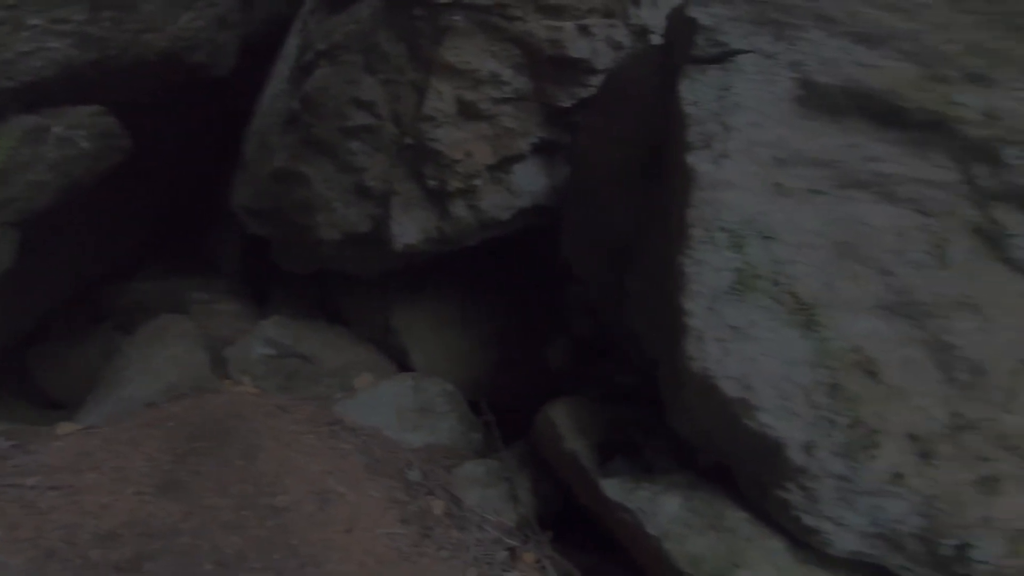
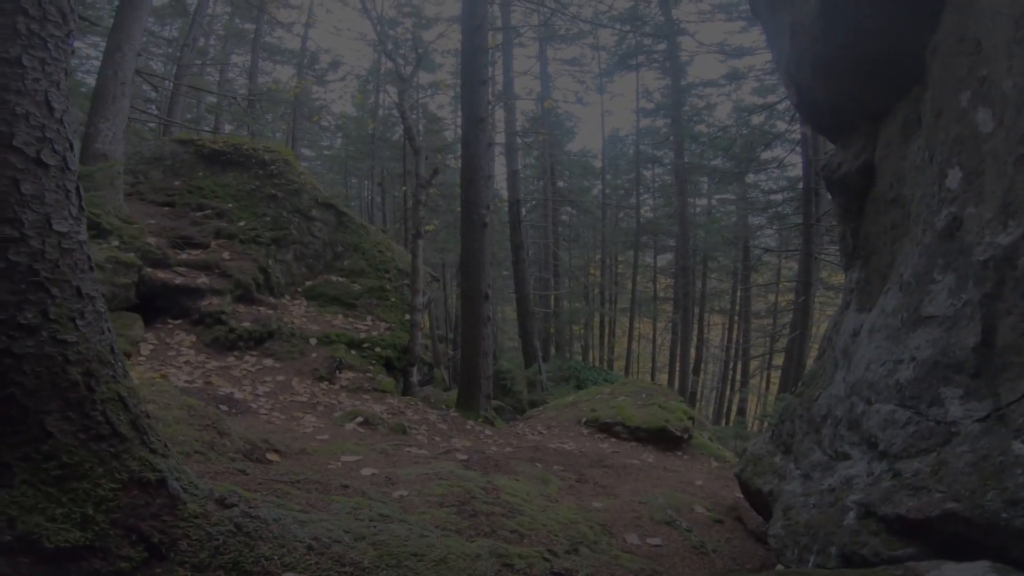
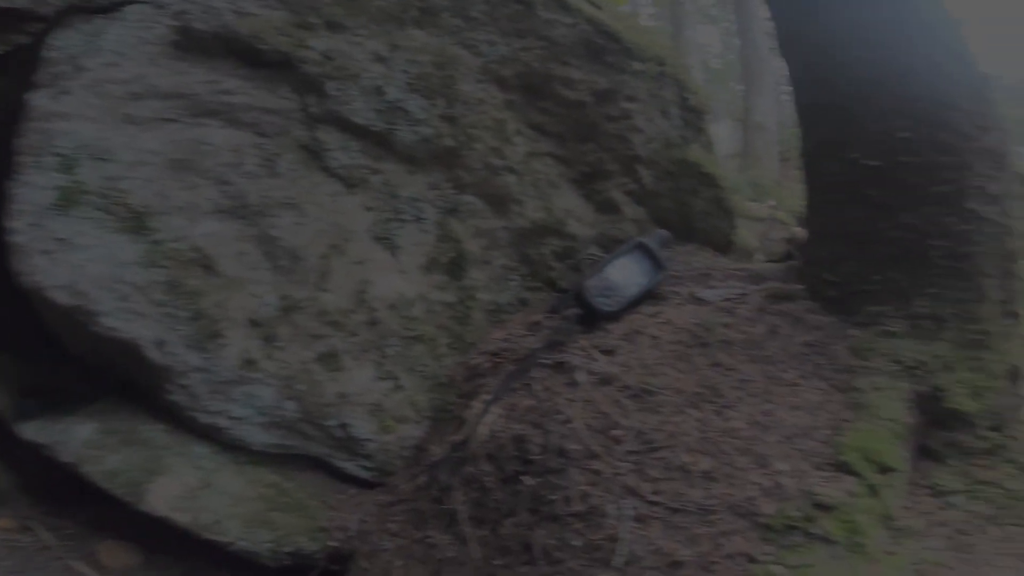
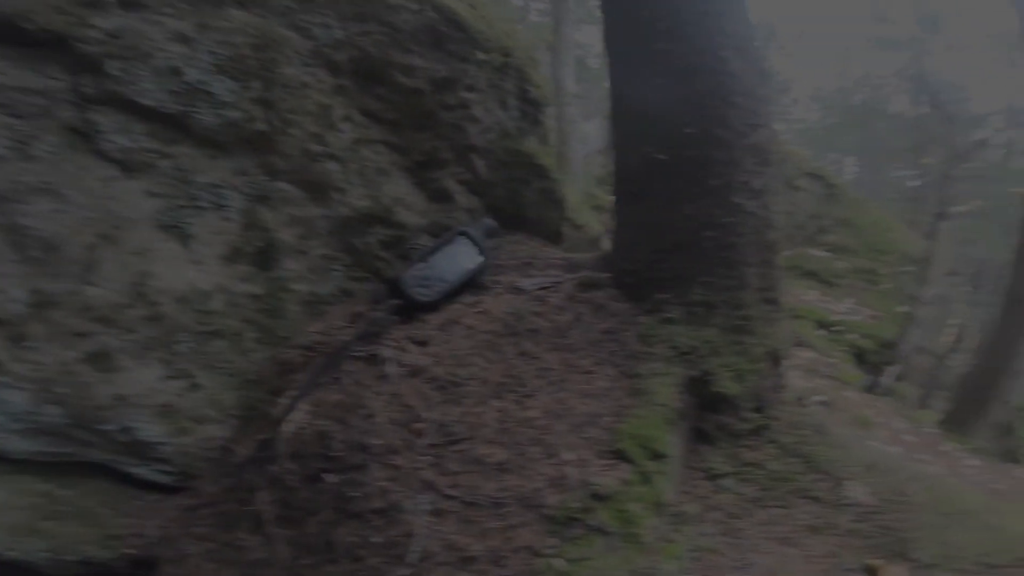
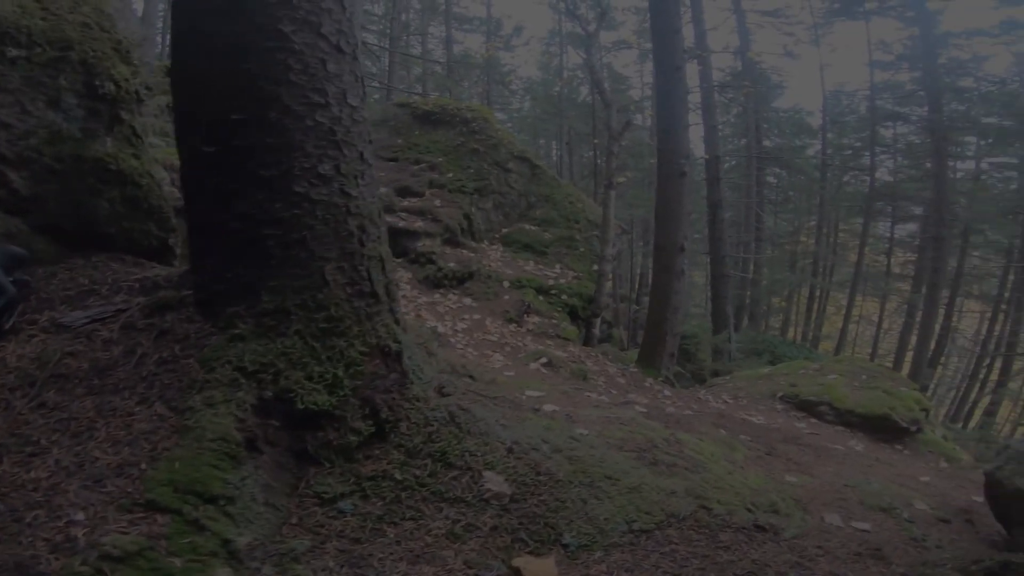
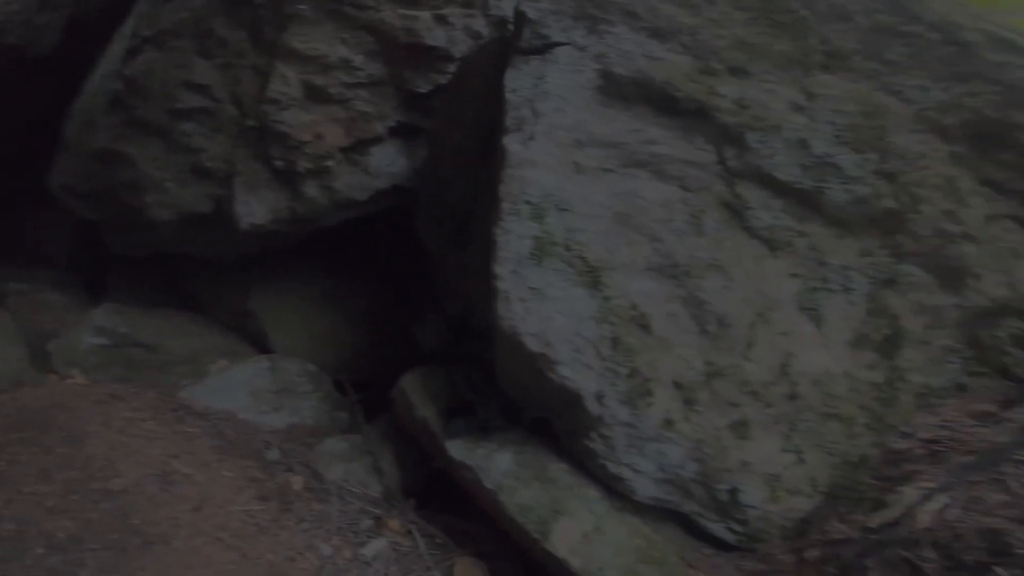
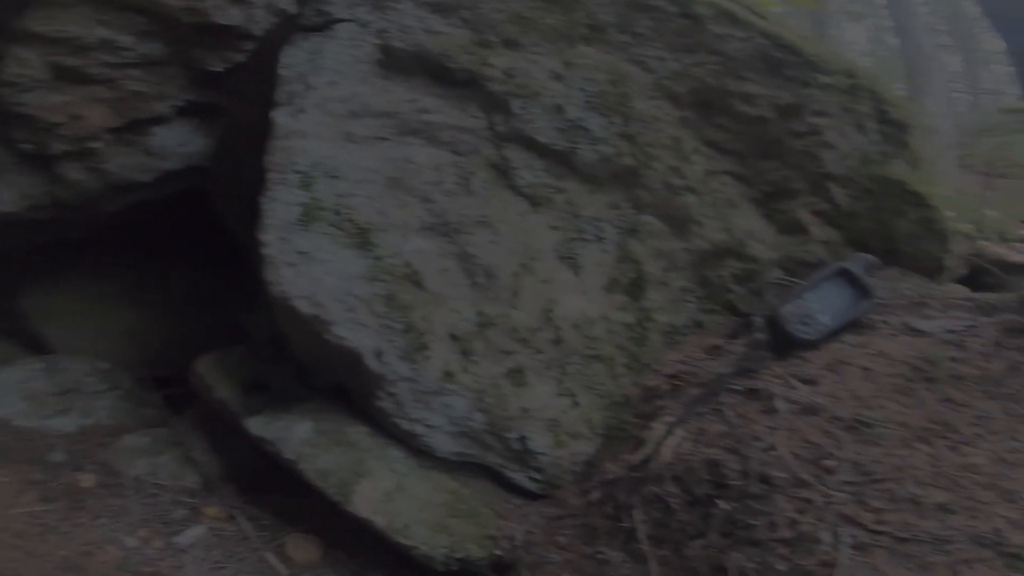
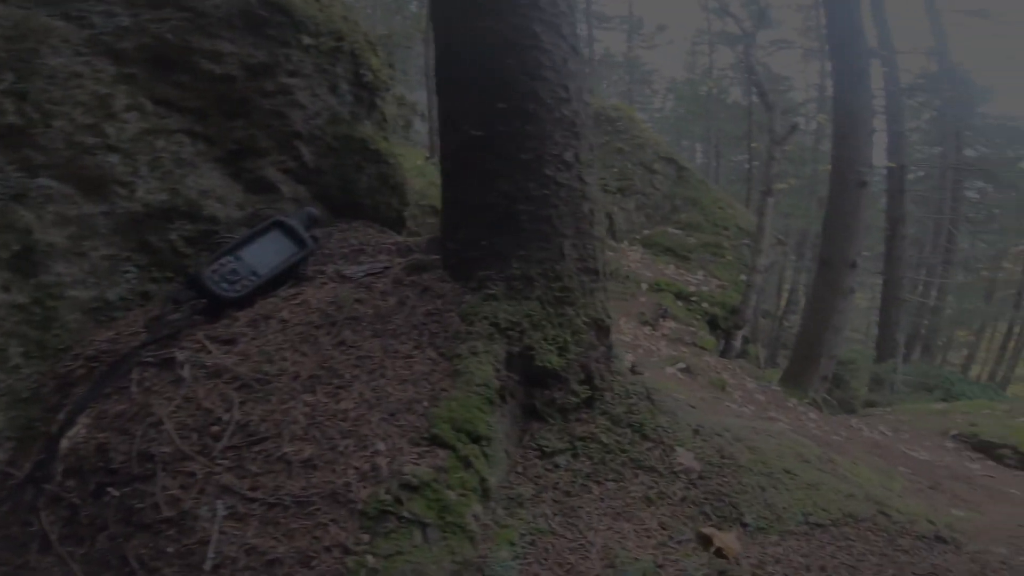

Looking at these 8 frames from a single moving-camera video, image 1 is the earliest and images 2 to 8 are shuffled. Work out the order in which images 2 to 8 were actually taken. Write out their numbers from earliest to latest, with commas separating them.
6, 7, 3, 4, 8, 5, 2
